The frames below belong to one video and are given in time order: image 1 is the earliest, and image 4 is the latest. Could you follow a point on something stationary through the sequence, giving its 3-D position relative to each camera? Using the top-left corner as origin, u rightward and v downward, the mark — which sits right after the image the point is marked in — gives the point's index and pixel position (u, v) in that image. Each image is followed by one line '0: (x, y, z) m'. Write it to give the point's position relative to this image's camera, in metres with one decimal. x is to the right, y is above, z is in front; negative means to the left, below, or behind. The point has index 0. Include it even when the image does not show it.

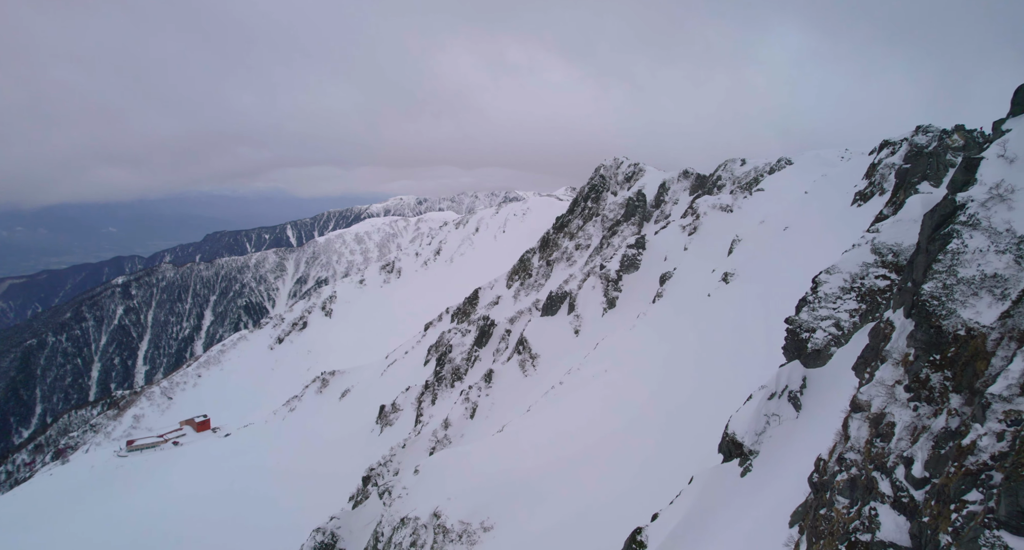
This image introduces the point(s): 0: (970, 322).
0: (+13.5, -1.1, +16.1) m
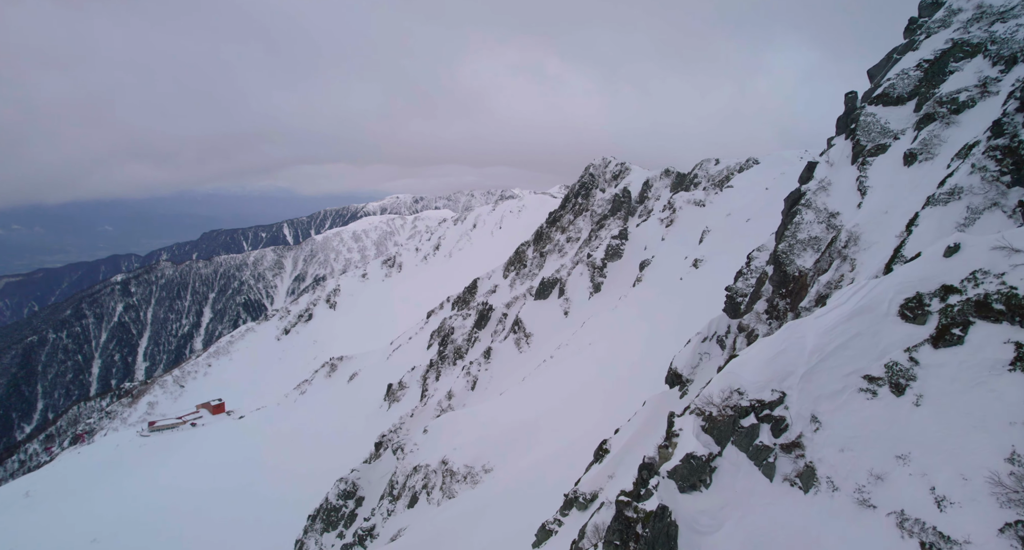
0: (+13.4, +0.4, +22.9) m
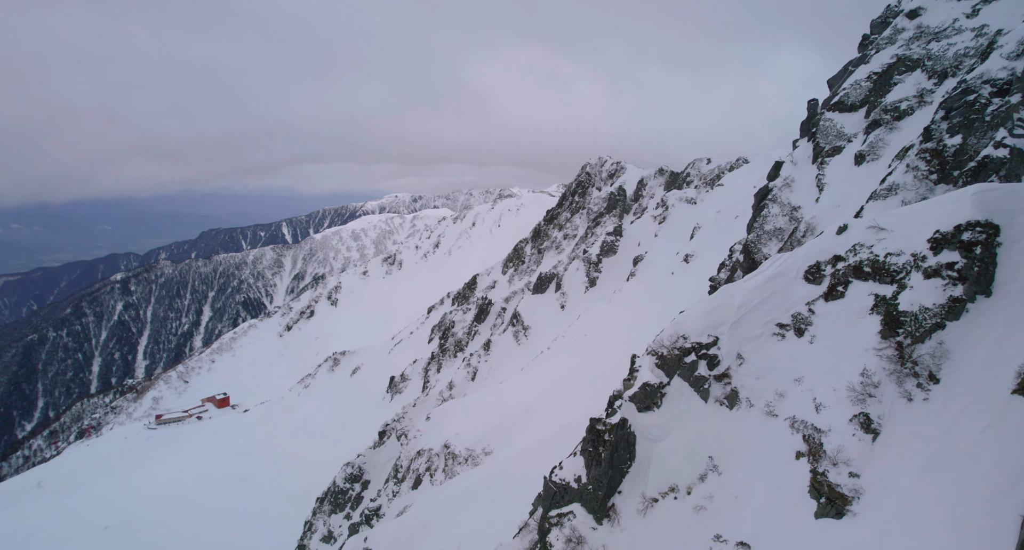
0: (+13.3, +0.9, +25.3) m
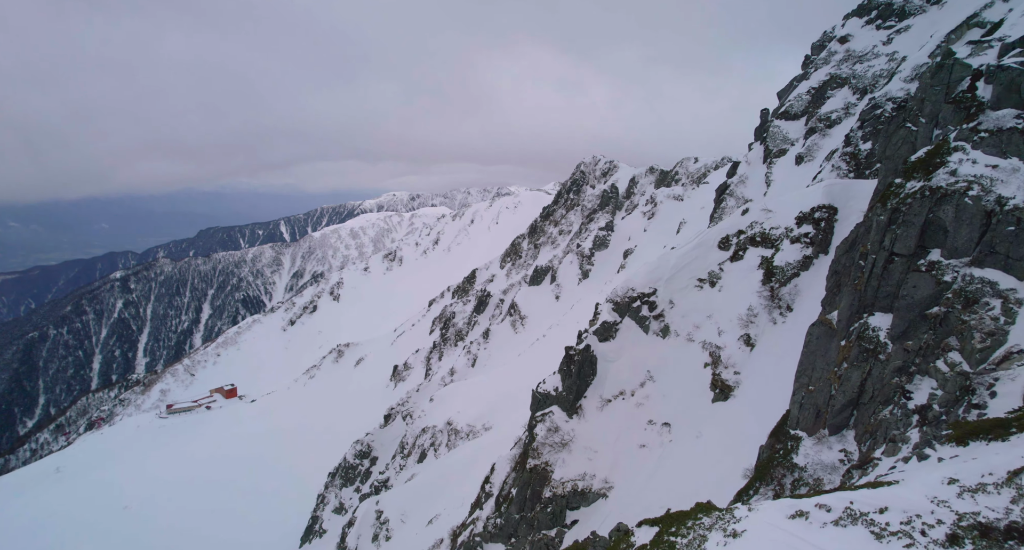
0: (+13.2, +1.8, +29.2) m
